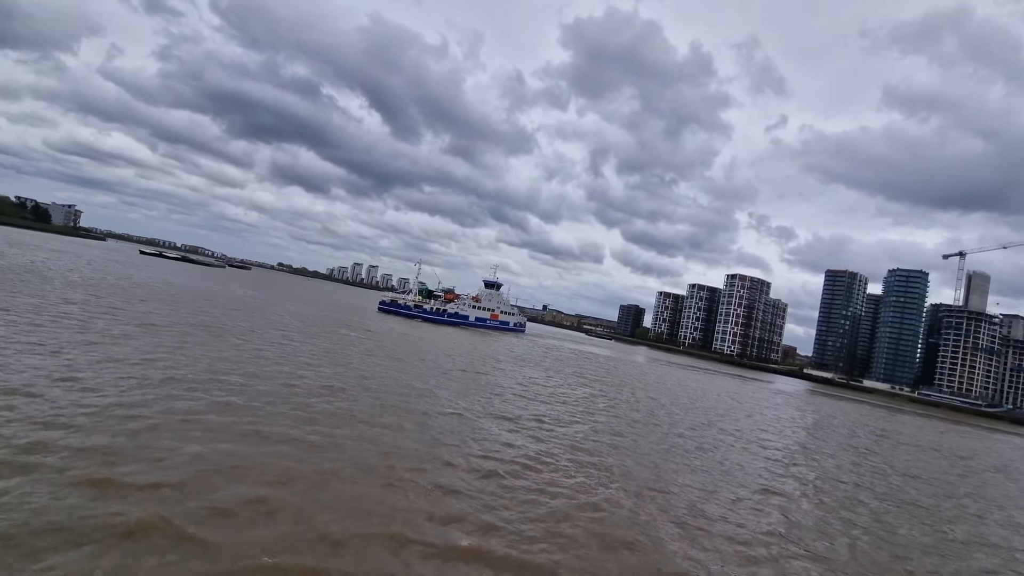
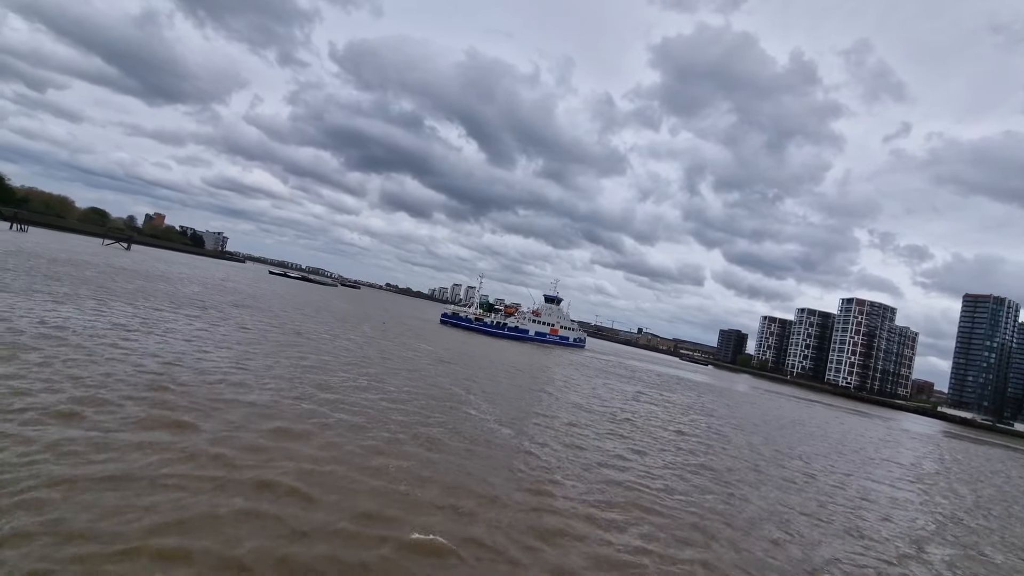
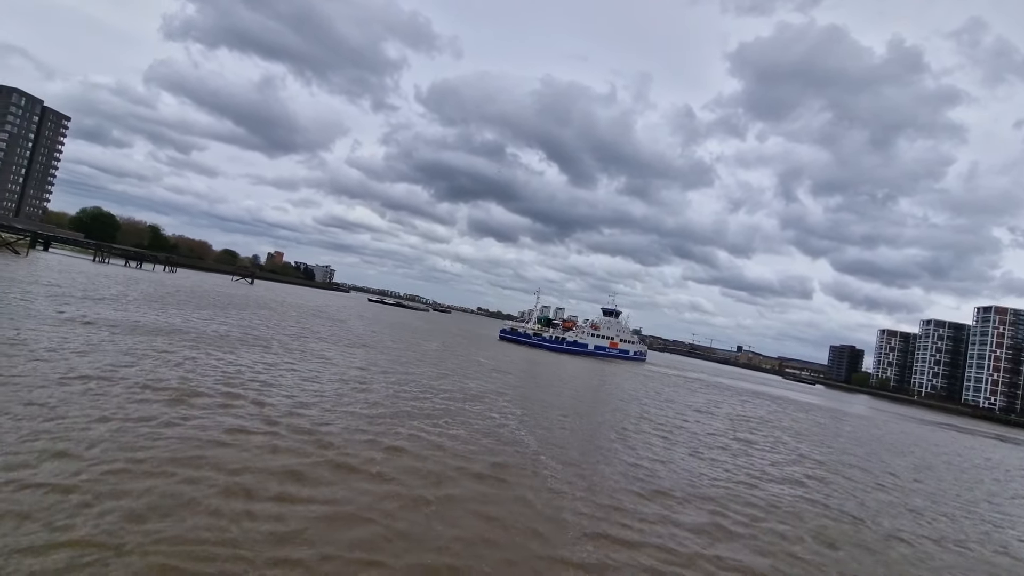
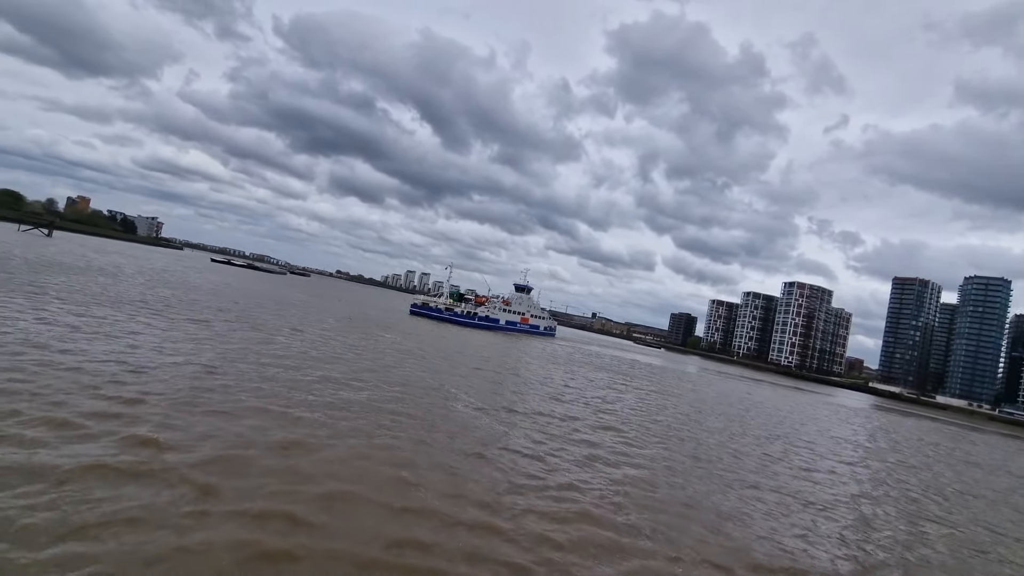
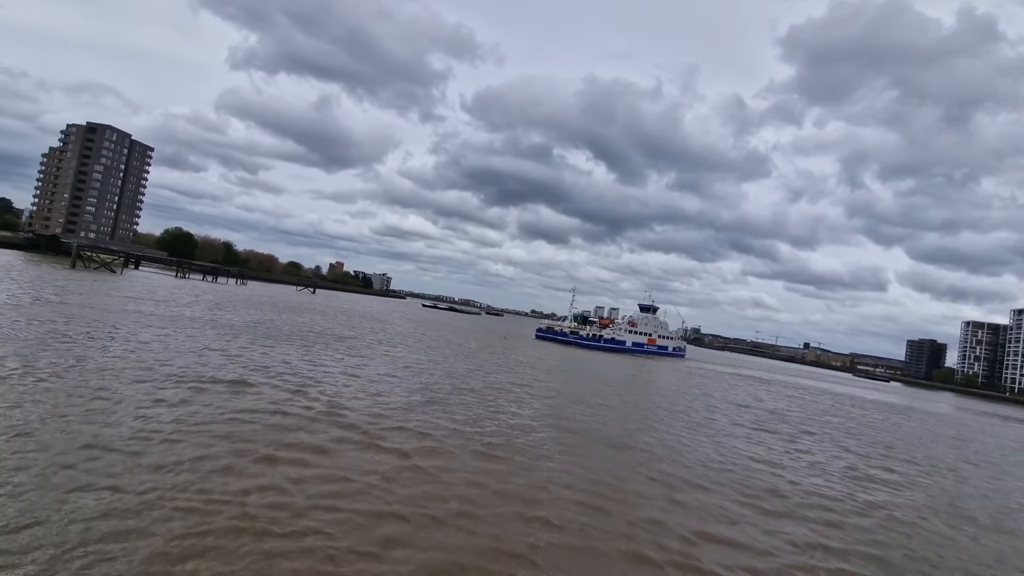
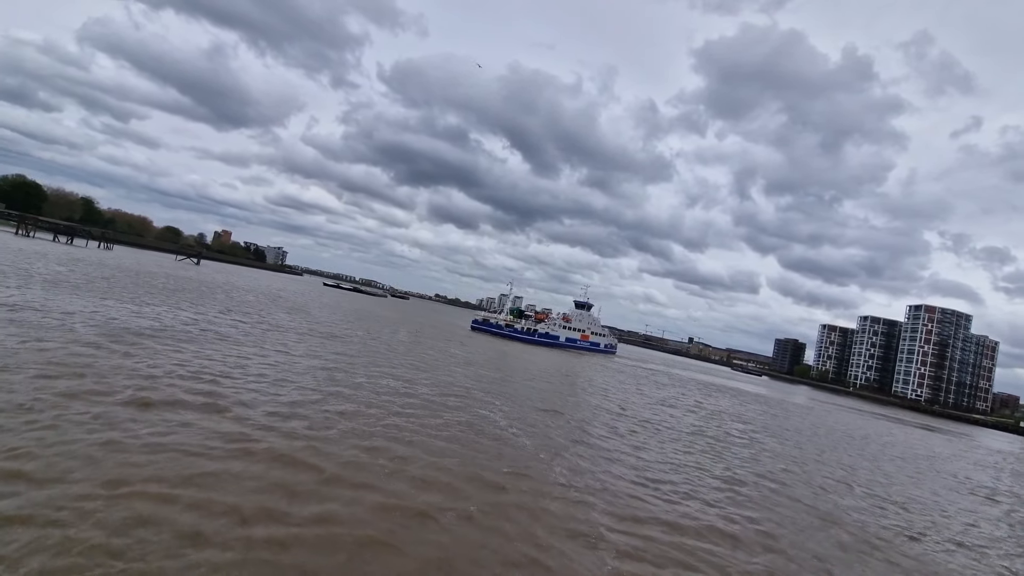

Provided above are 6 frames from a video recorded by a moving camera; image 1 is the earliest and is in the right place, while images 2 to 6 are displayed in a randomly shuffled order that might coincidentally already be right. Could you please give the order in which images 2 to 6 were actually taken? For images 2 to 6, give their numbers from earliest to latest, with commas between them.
4, 2, 6, 3, 5
